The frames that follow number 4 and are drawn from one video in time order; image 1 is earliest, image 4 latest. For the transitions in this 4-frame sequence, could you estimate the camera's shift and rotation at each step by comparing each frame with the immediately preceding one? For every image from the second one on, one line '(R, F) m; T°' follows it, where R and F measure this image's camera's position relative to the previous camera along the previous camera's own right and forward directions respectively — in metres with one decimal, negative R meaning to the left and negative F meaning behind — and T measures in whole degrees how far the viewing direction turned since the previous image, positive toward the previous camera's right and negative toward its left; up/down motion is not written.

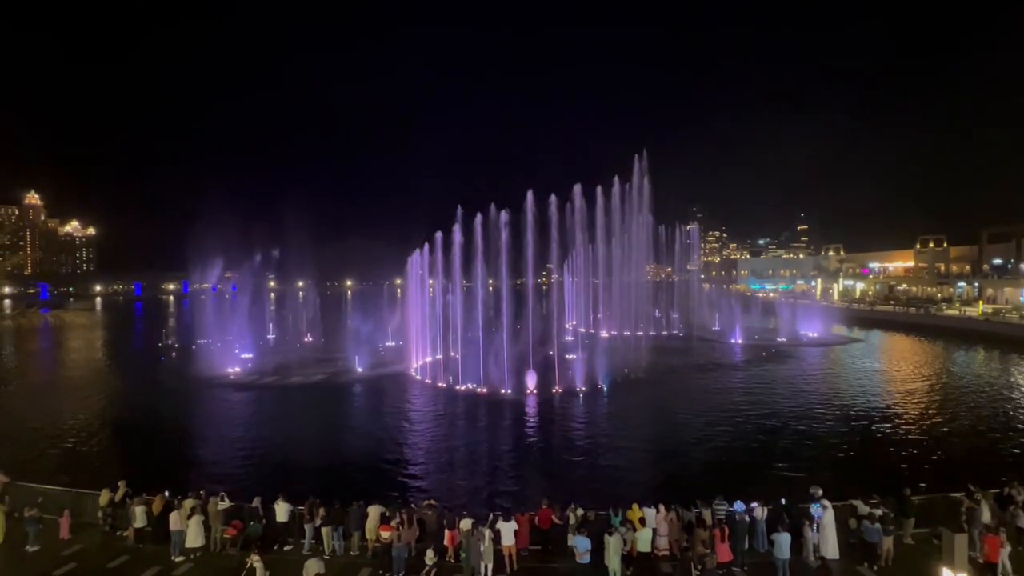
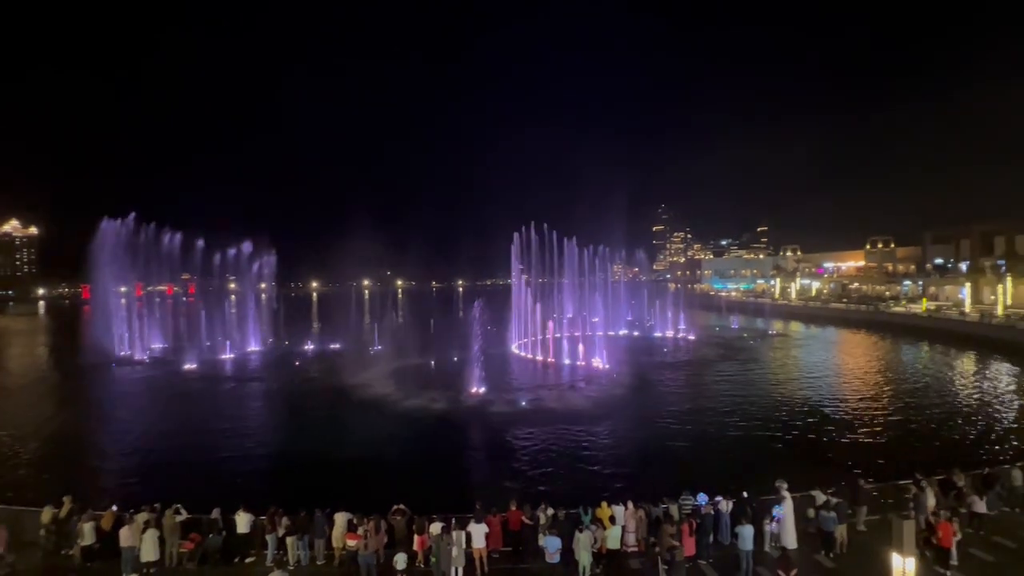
(-0.5, 0.0) m; +5°
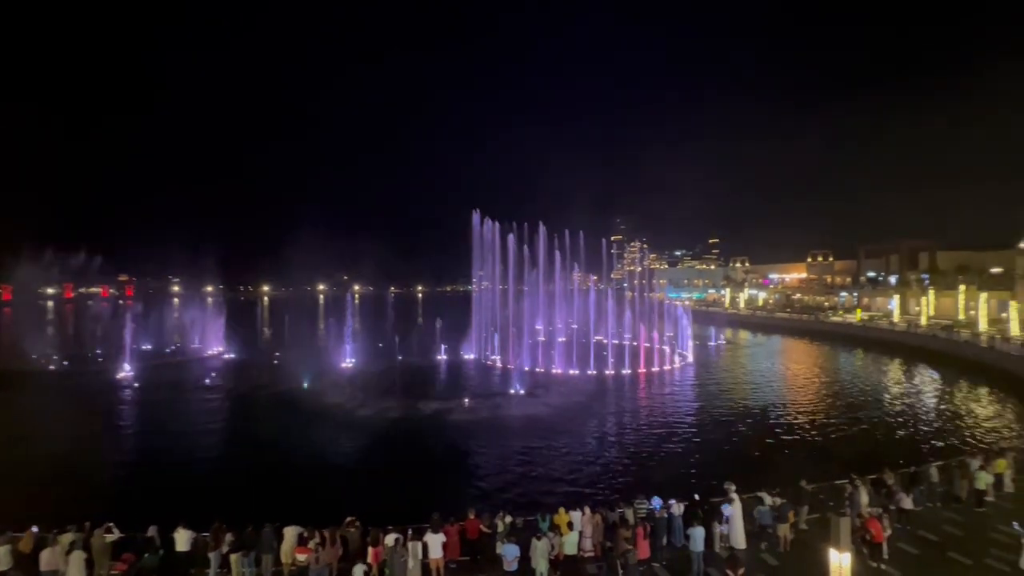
(-0.8, 0.0) m; +7°
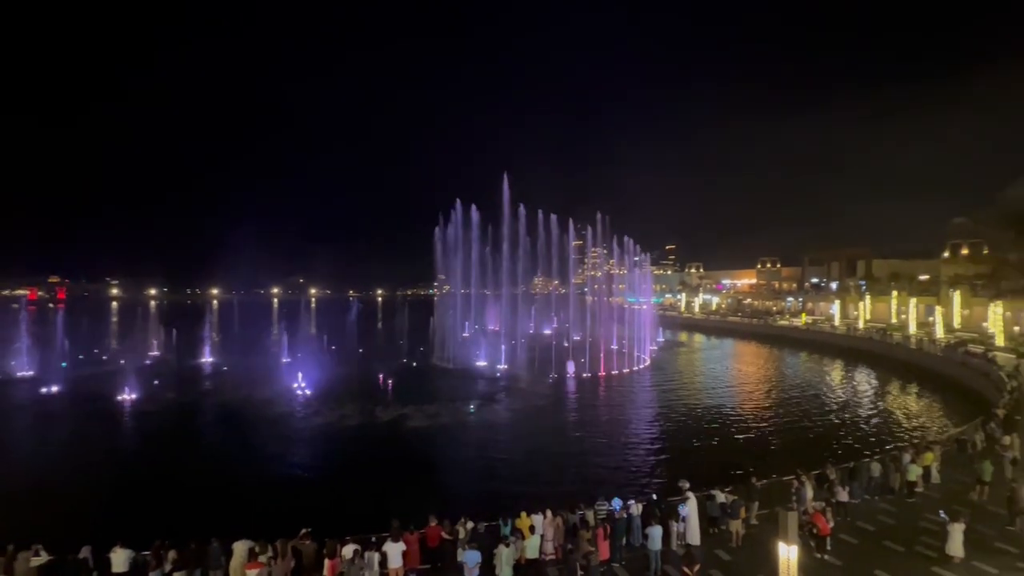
(-0.8, +0.1) m; +7°
